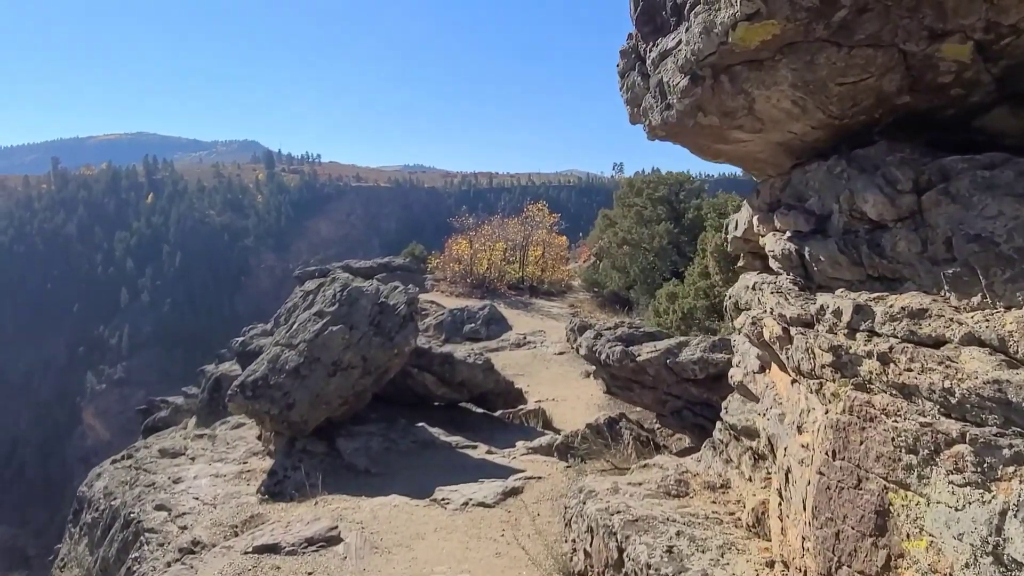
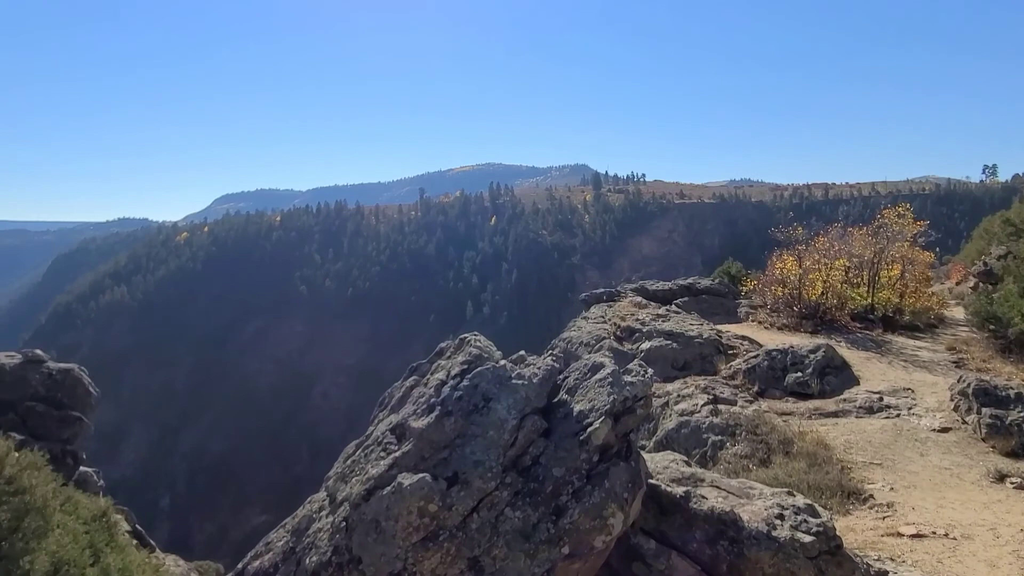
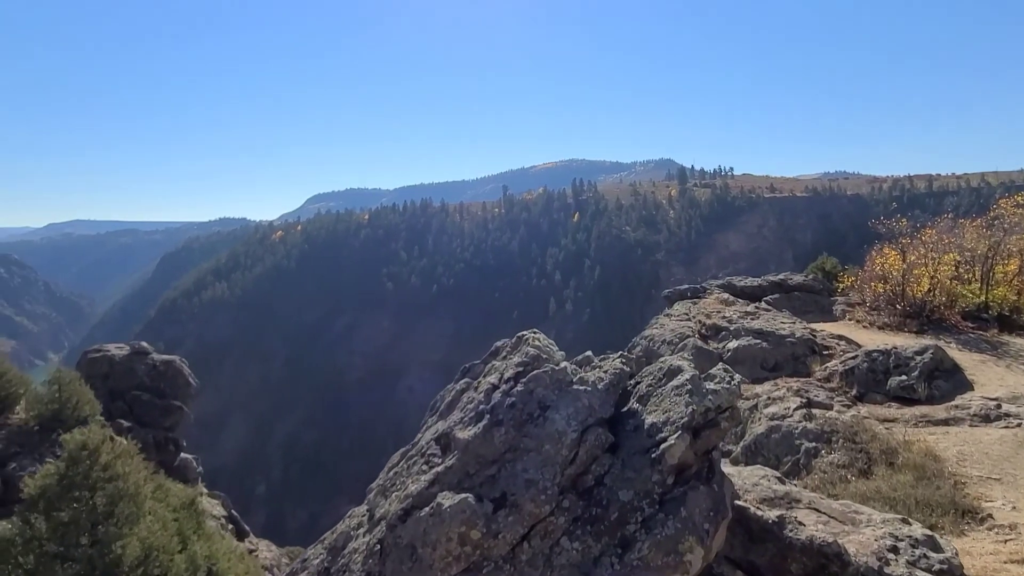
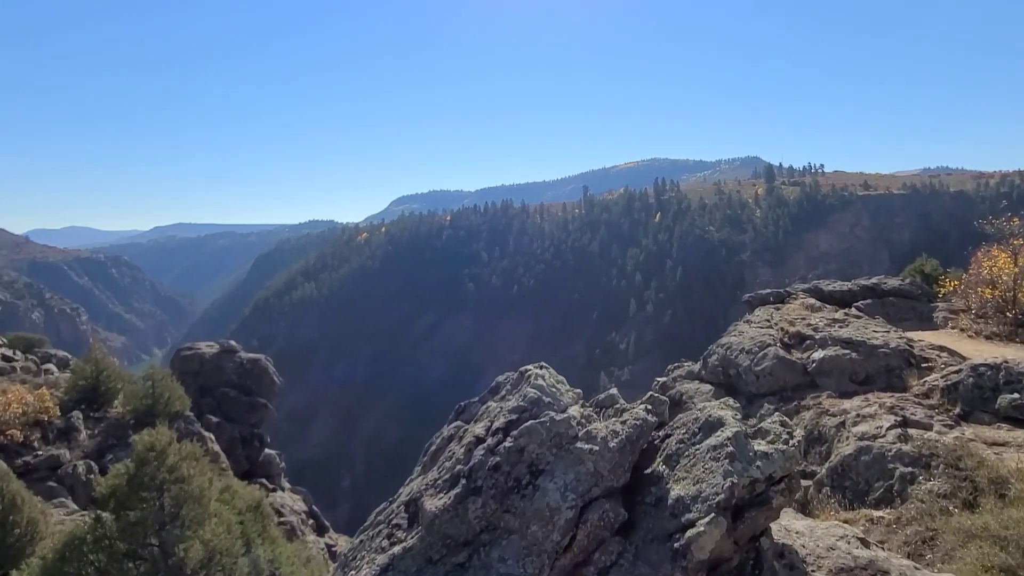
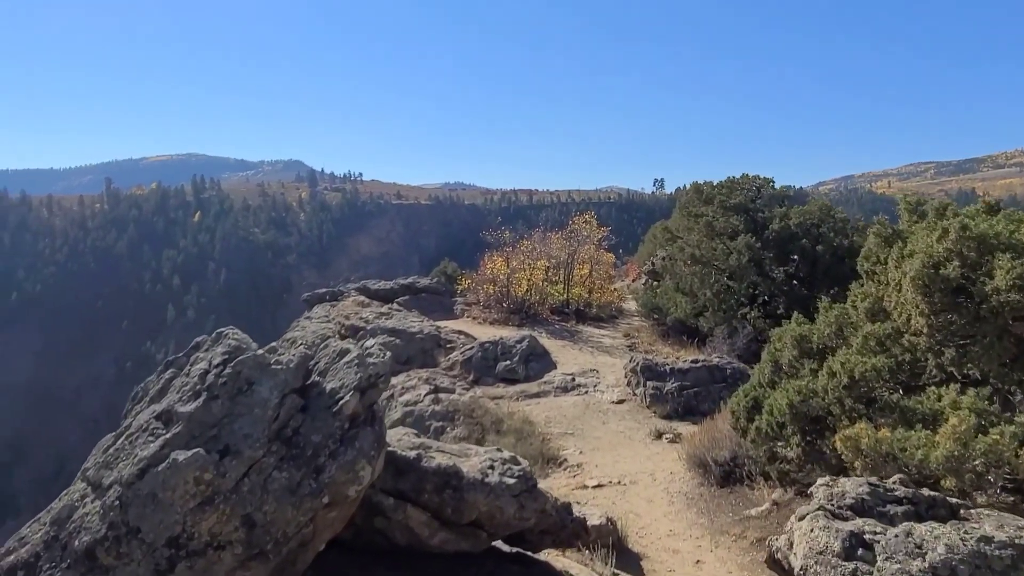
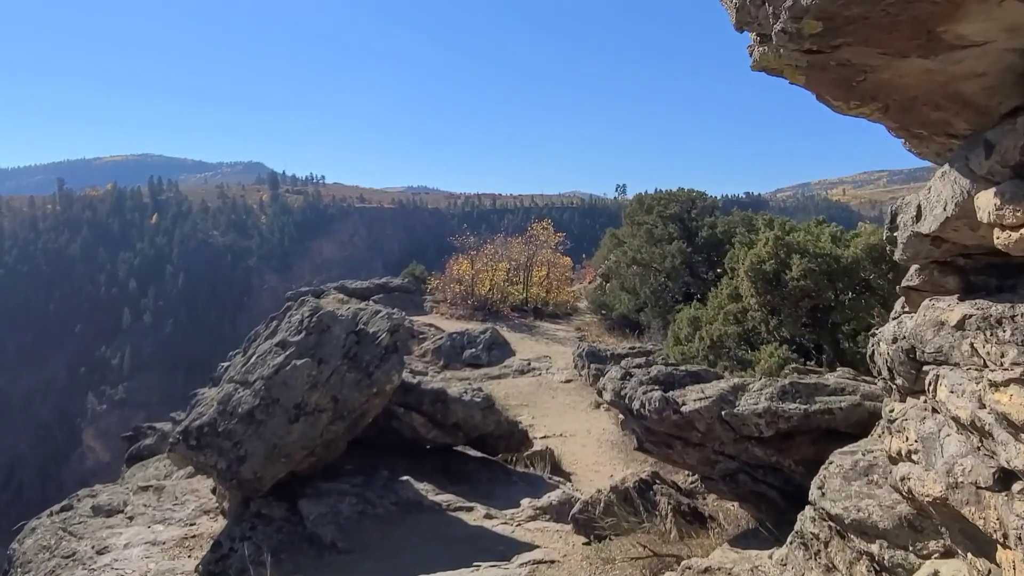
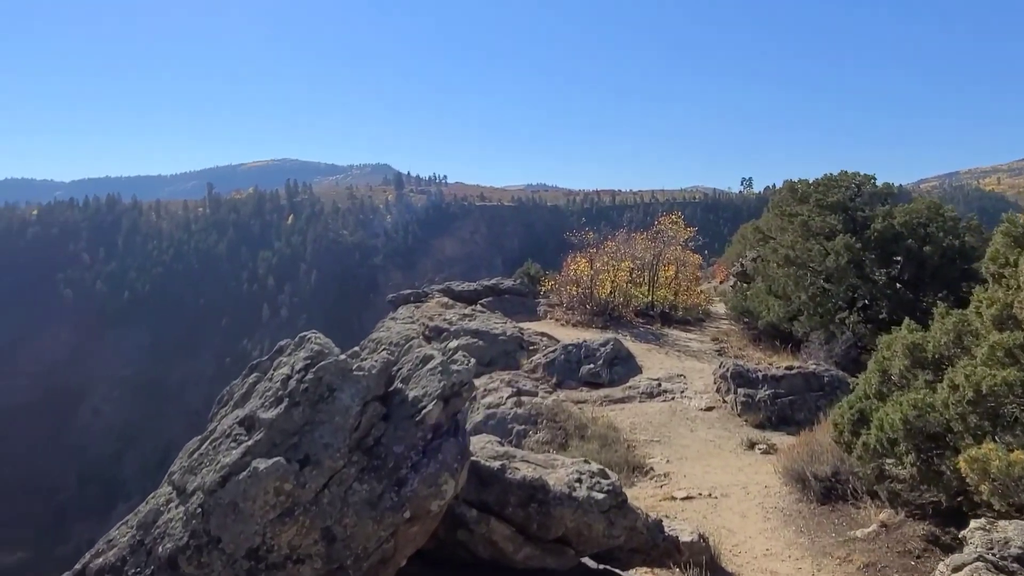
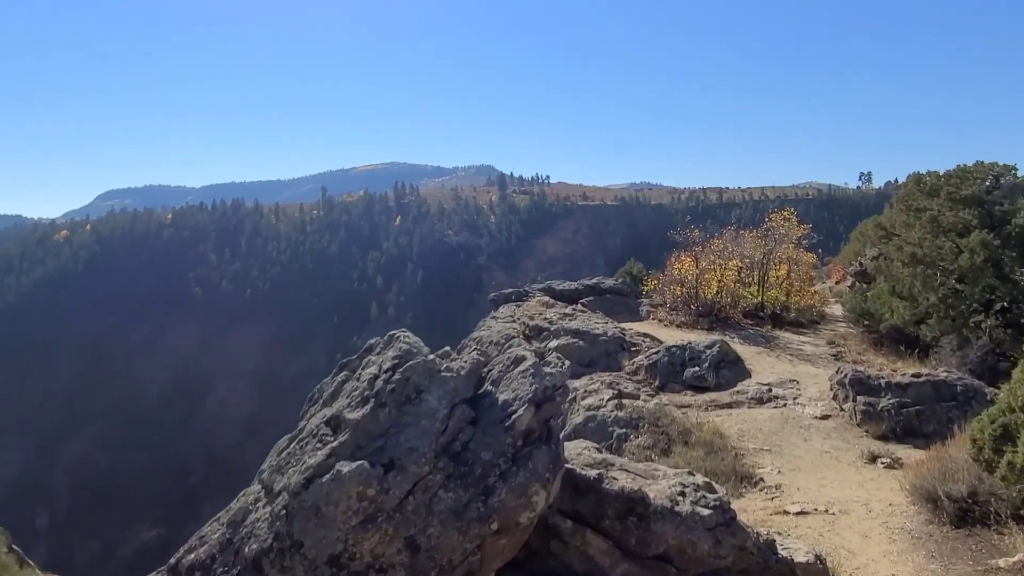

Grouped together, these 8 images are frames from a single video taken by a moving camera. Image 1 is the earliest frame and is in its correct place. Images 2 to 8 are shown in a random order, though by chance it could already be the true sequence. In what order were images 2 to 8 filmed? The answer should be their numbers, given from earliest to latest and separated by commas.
6, 5, 7, 8, 2, 3, 4
